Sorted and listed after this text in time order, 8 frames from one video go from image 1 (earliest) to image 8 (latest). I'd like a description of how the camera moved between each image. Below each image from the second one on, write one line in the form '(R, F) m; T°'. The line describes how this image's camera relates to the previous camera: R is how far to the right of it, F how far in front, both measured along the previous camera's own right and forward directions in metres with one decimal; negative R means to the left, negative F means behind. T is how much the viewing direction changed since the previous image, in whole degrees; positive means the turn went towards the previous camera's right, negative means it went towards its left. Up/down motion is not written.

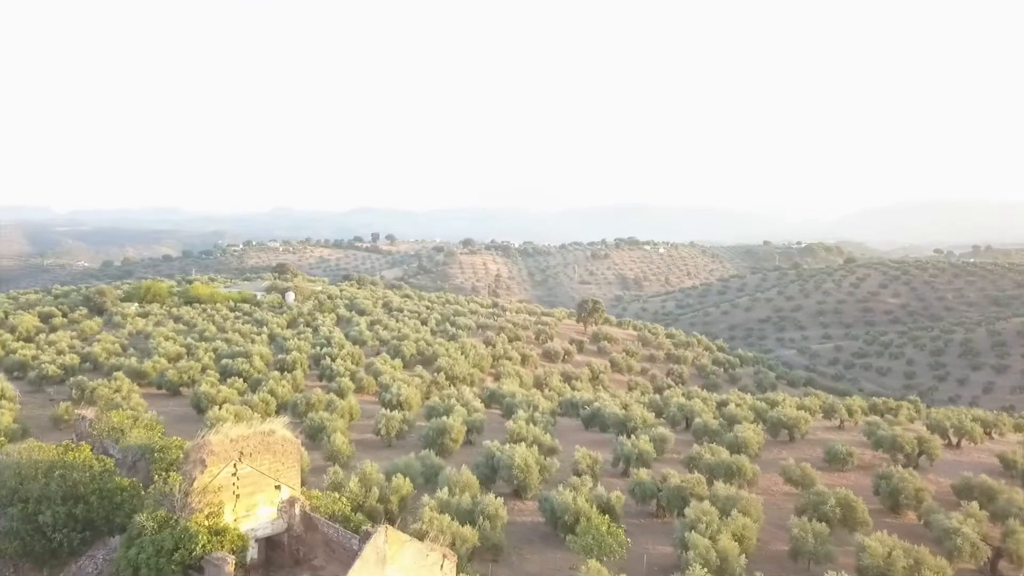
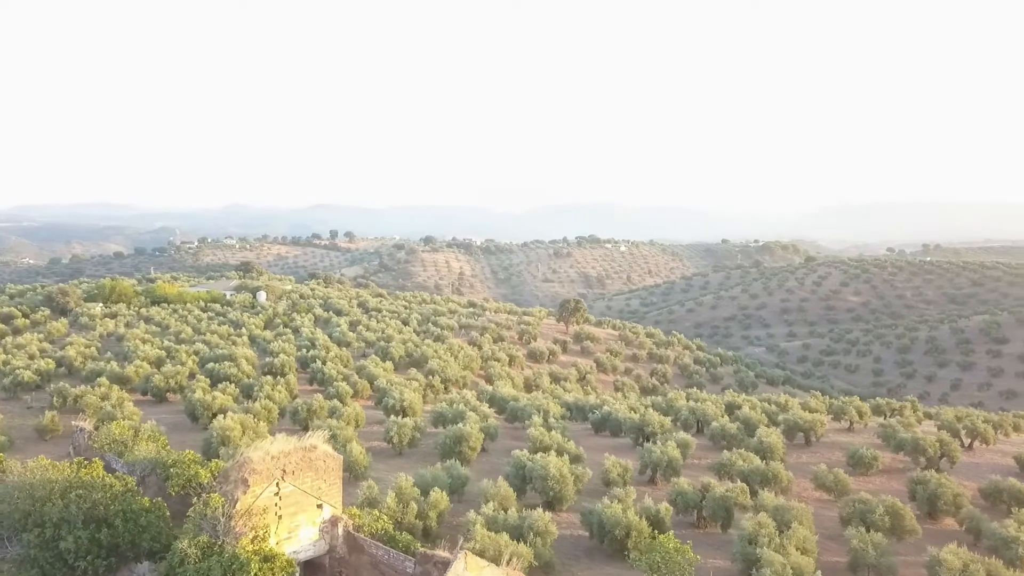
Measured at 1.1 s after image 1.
(-0.9, +0.3) m; +2°
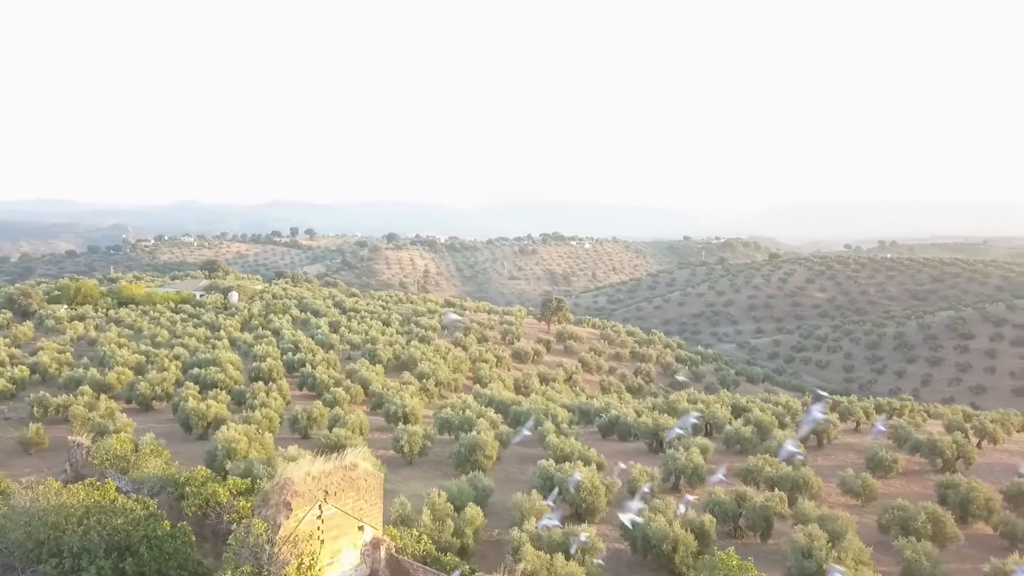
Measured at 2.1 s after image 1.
(-0.8, +0.3) m; +2°
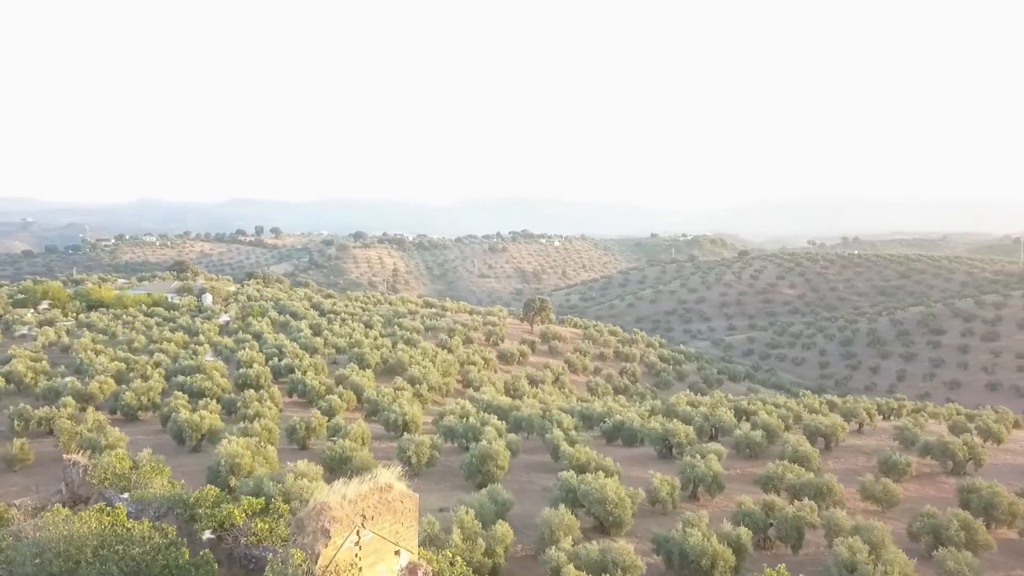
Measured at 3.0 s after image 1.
(-0.6, +0.2) m; +2°
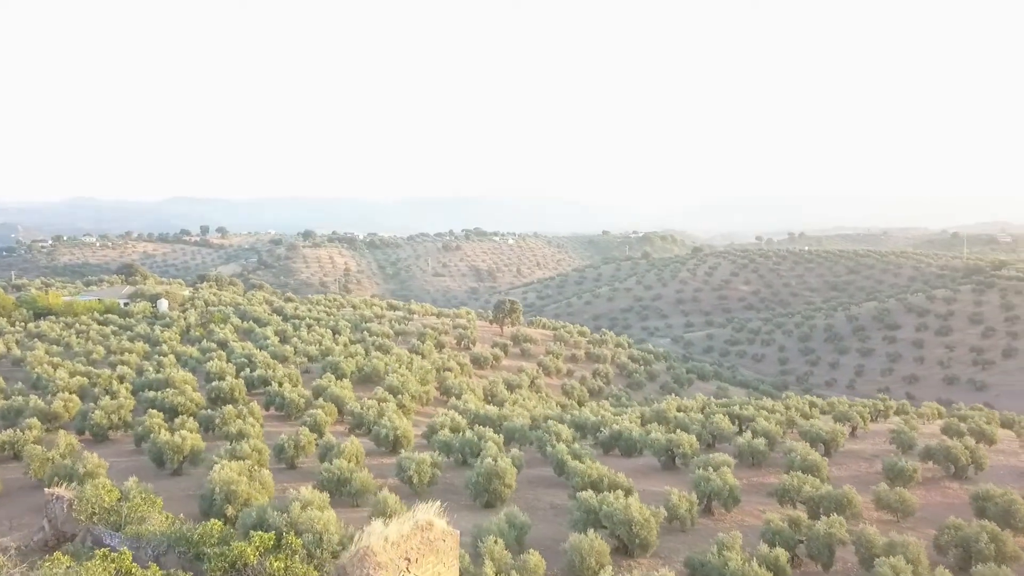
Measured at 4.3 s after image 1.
(-0.8, +0.3) m; +3°
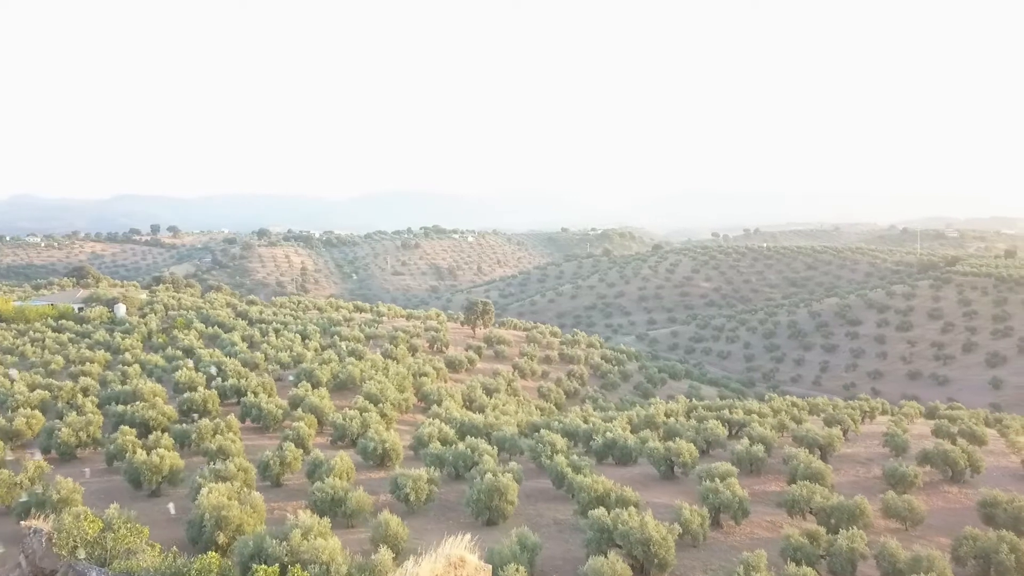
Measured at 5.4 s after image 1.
(-0.6, +0.3) m; +3°
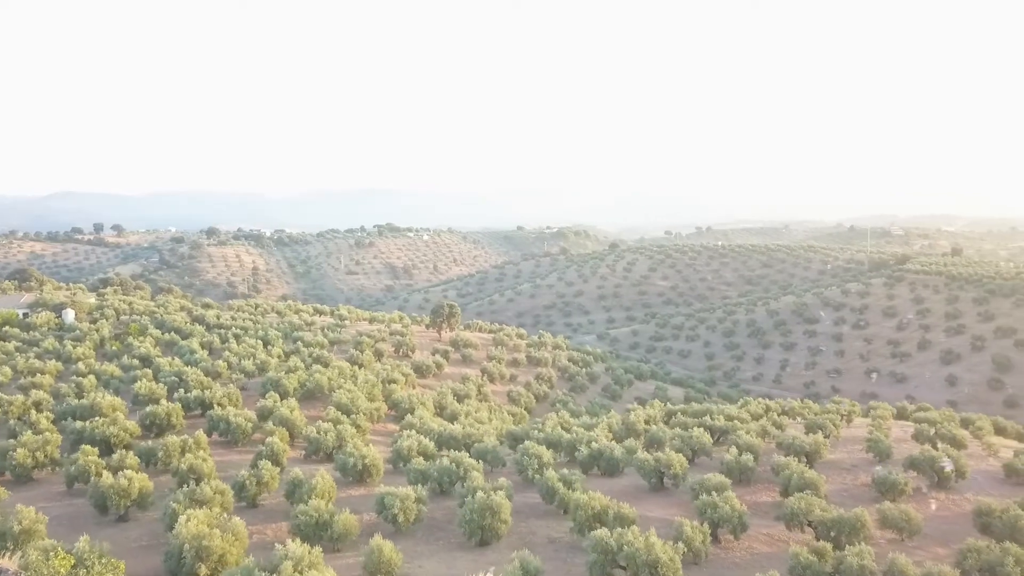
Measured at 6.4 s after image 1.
(-0.5, +0.3) m; +3°
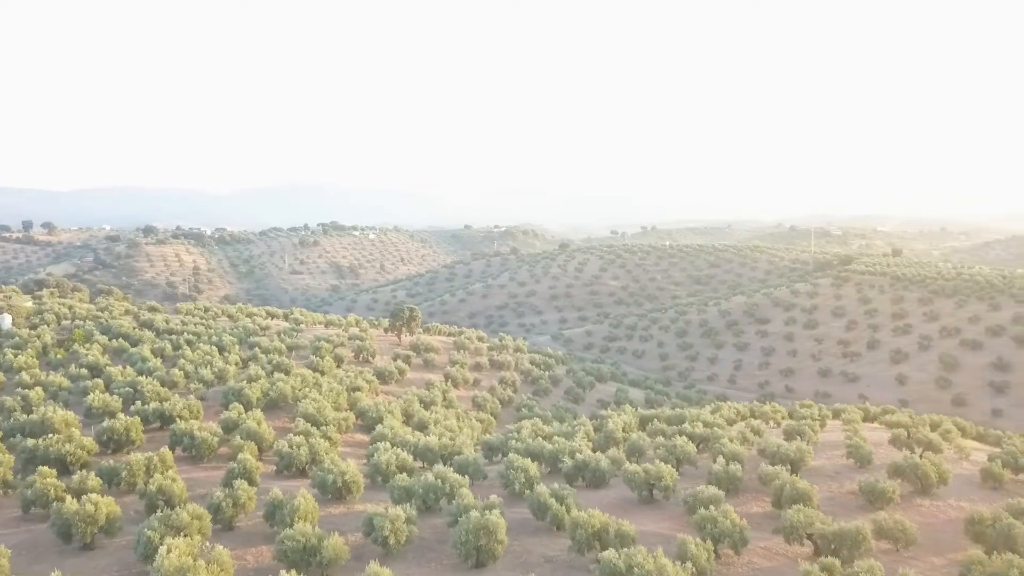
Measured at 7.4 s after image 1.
(-0.7, +0.3) m; +4°
